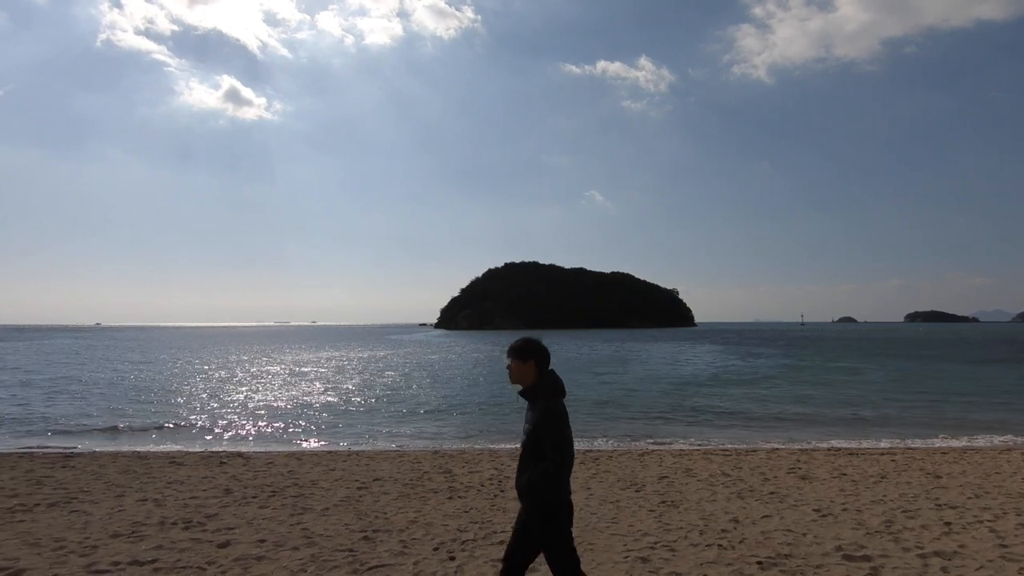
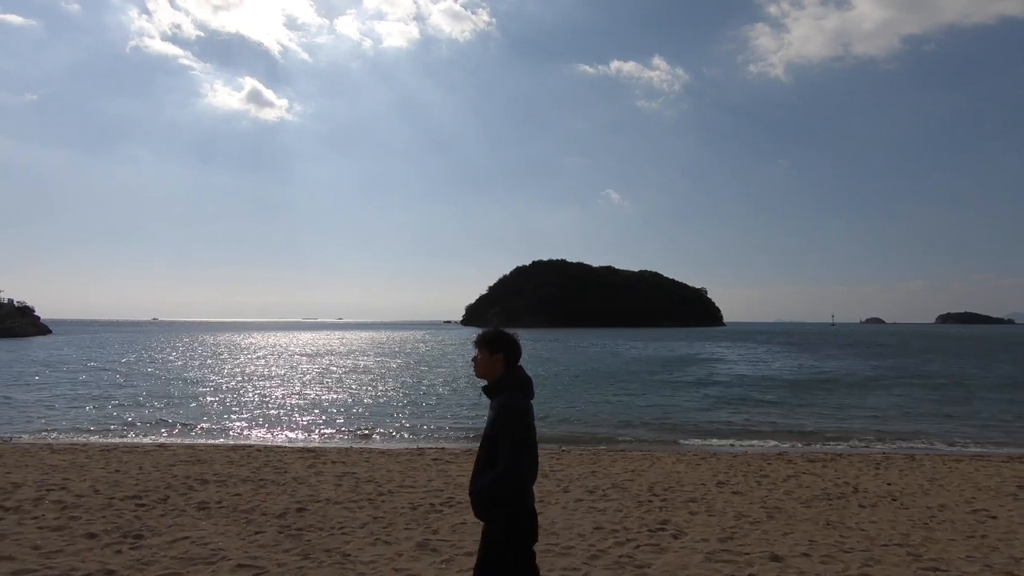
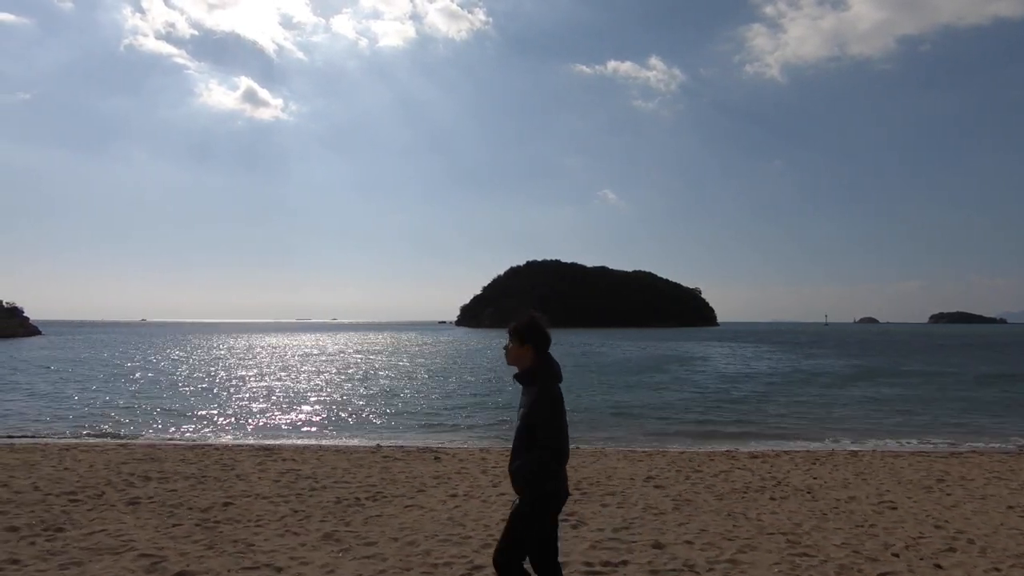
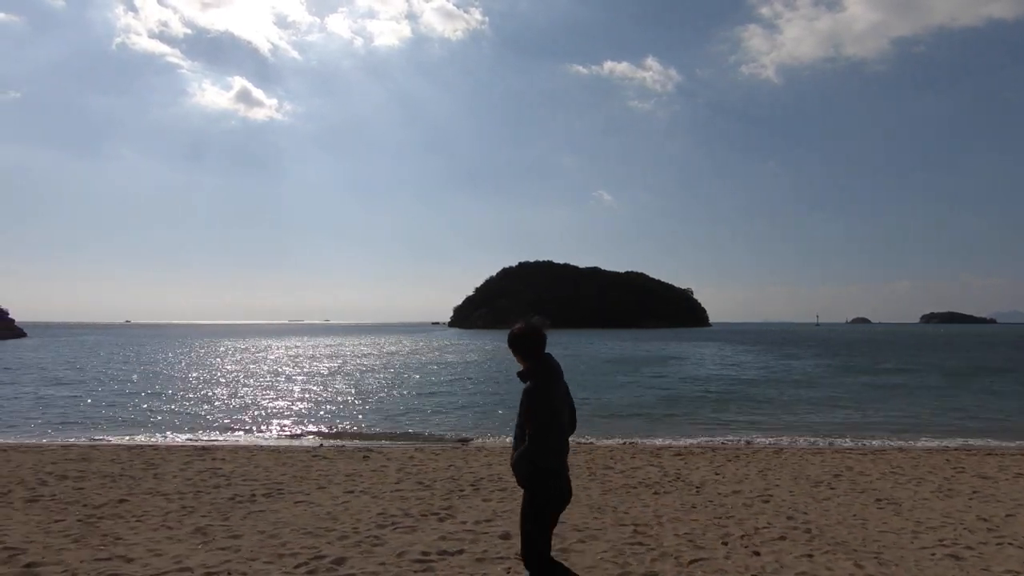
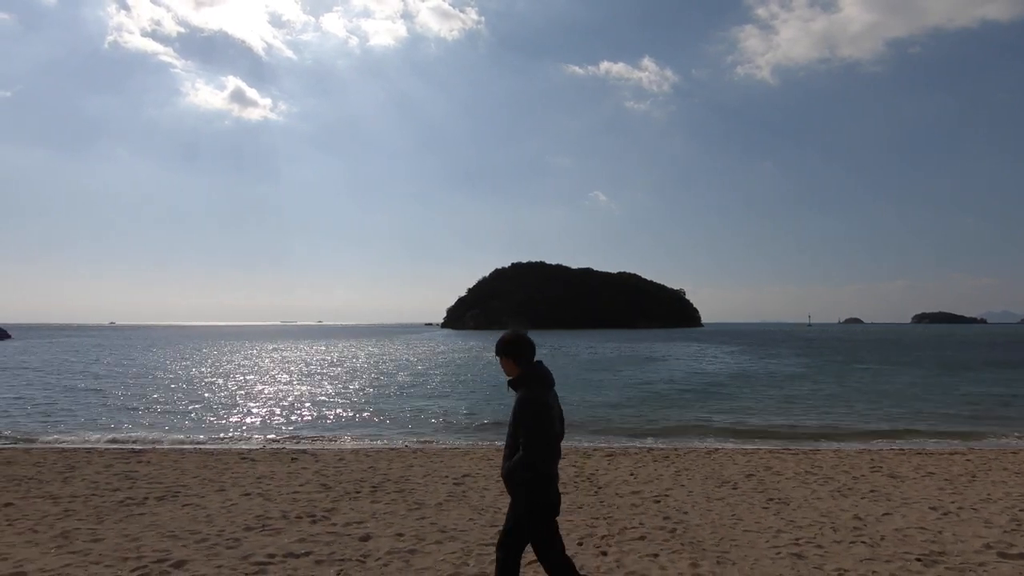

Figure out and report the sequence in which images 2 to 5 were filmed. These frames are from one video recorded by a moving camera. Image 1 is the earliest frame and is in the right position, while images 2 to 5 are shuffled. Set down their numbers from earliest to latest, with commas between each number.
5, 4, 3, 2
